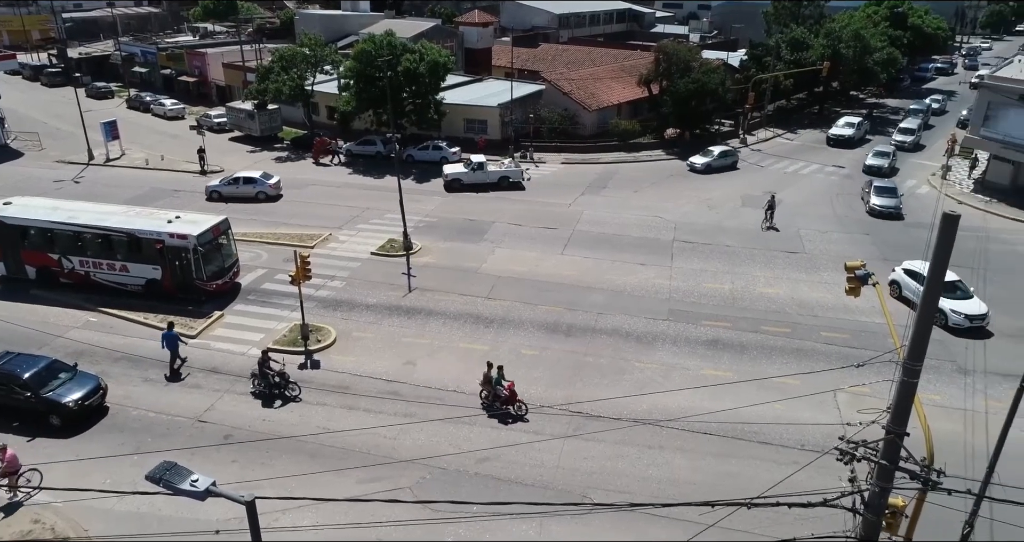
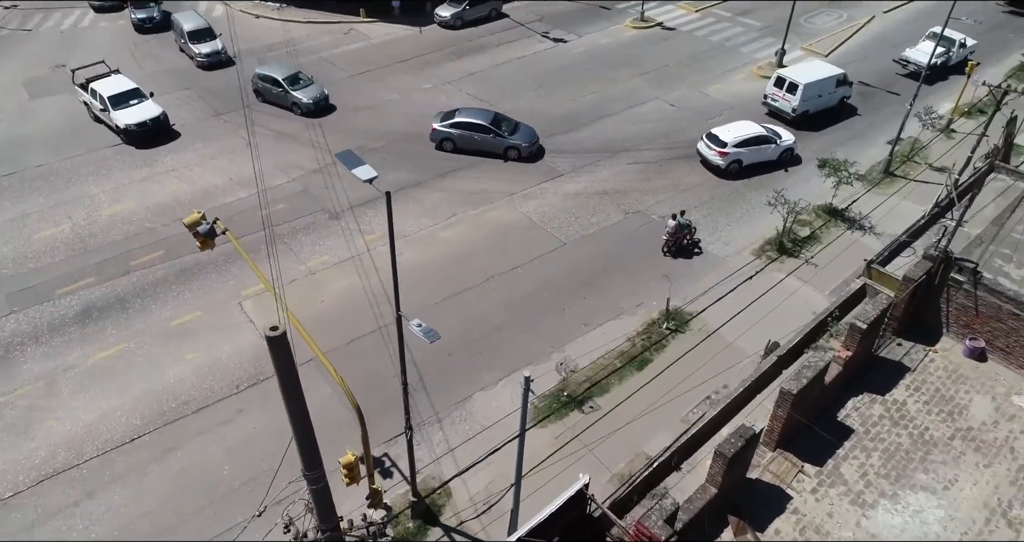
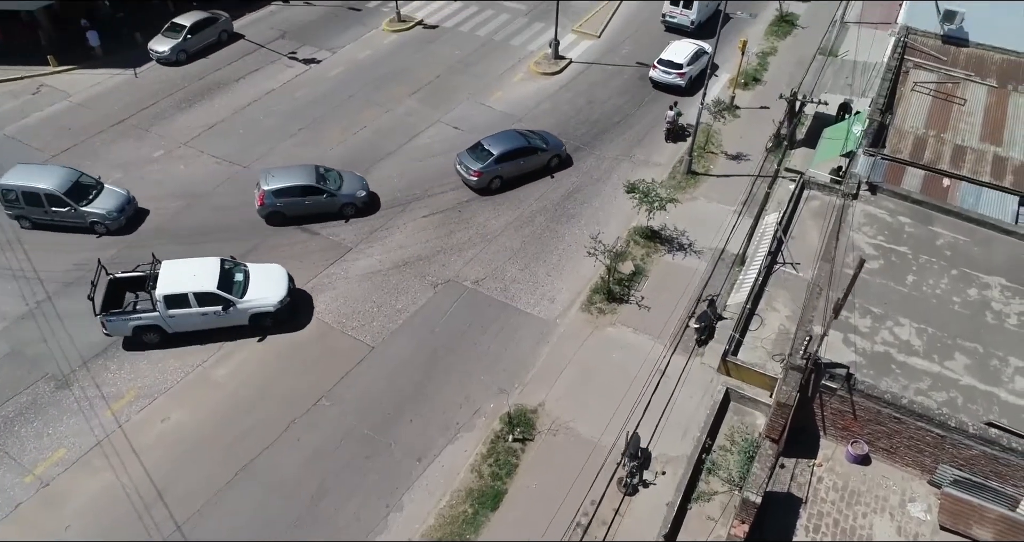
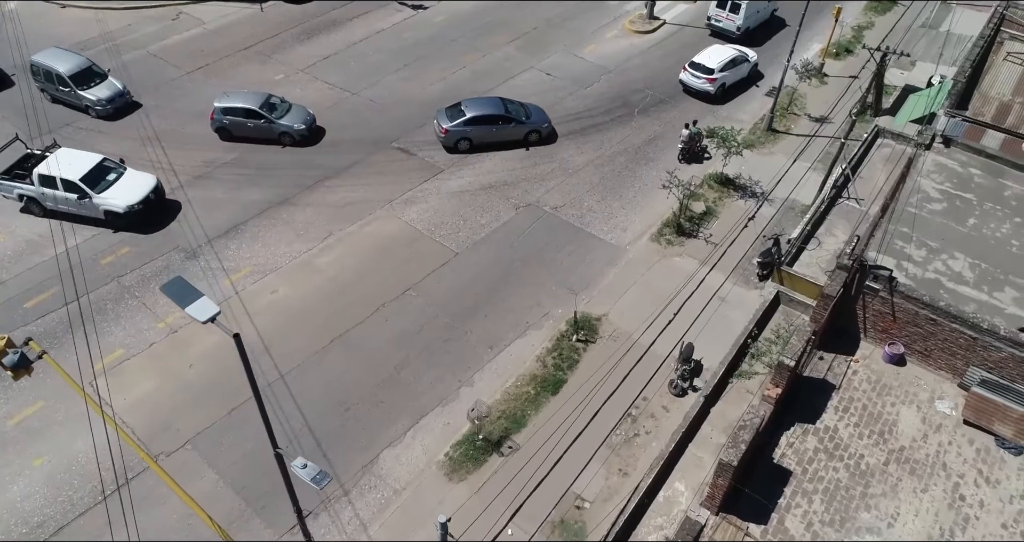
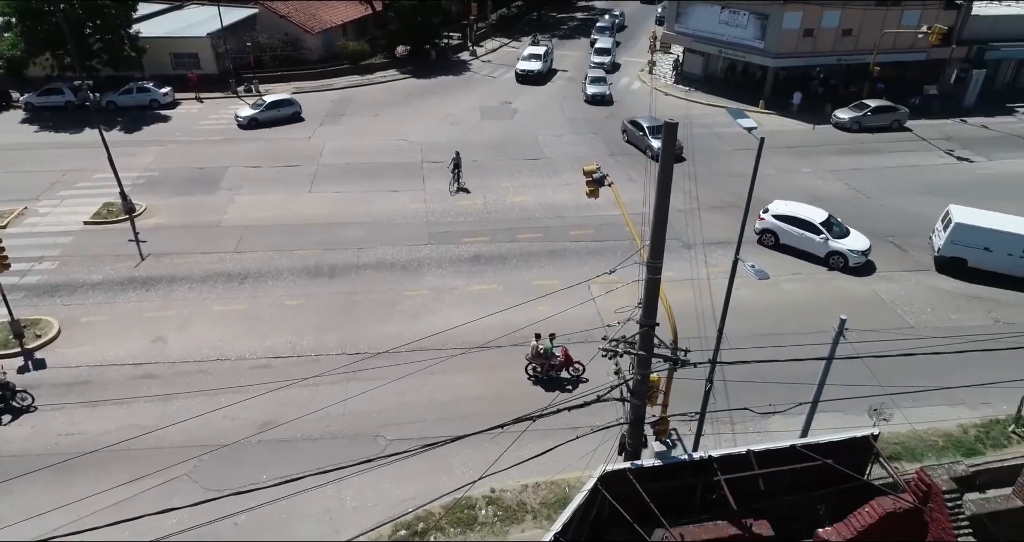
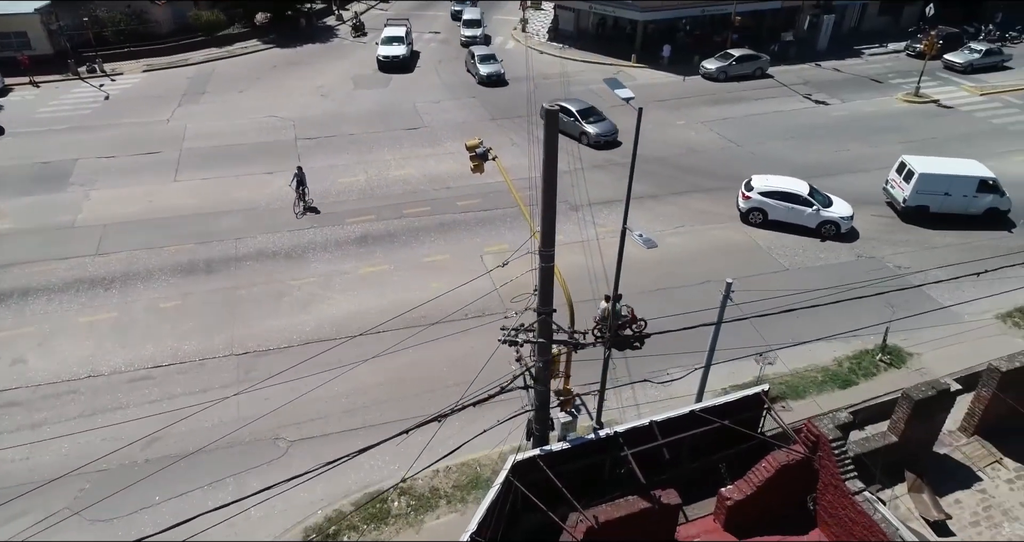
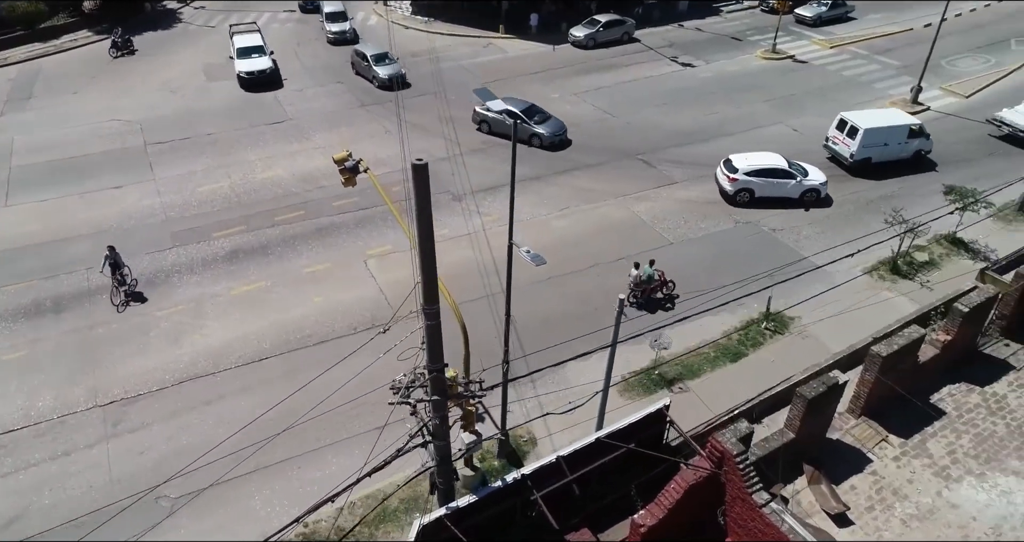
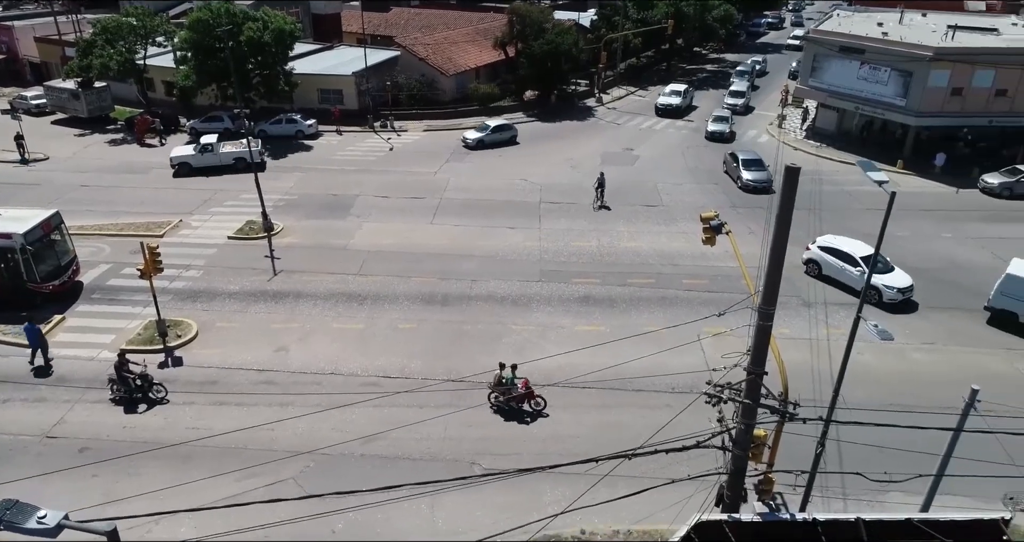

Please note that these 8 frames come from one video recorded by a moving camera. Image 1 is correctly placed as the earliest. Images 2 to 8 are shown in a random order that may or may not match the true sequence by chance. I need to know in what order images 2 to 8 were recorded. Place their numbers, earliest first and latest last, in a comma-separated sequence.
8, 5, 6, 7, 2, 4, 3
